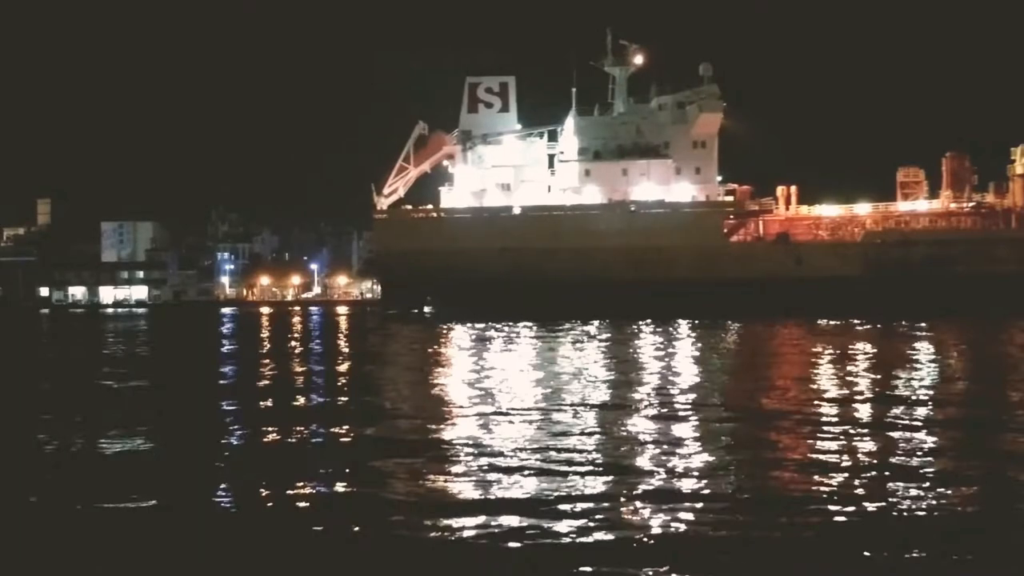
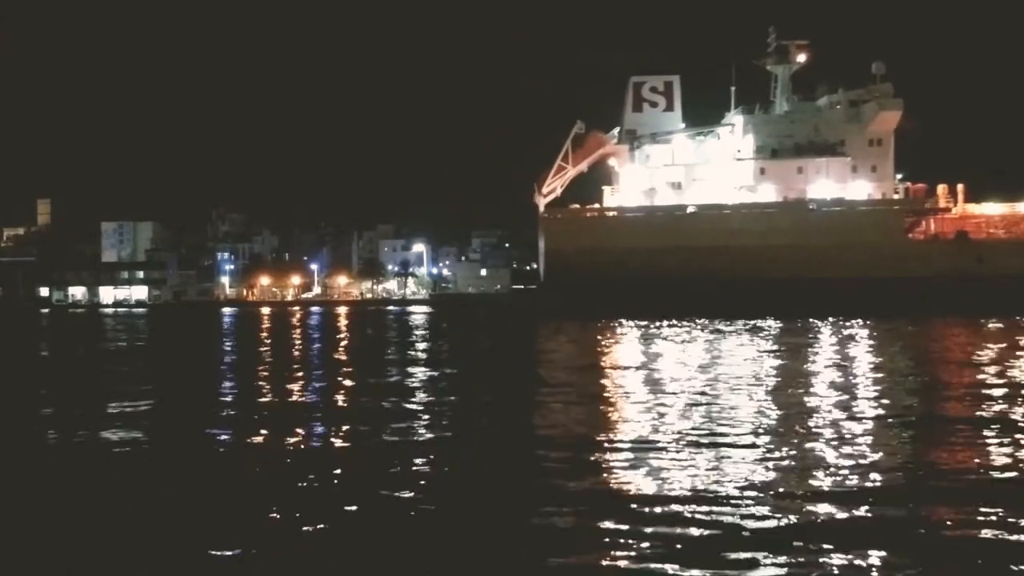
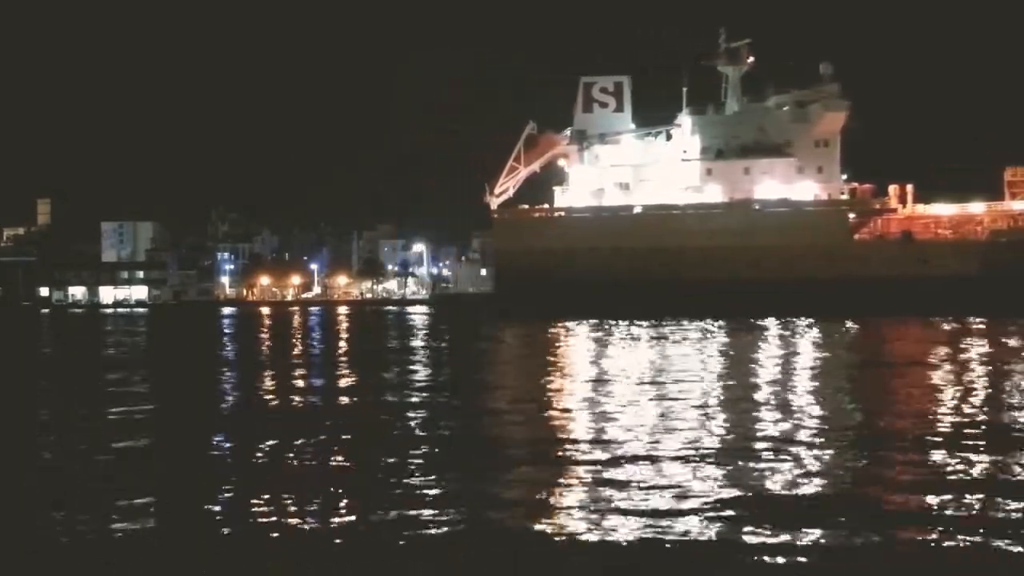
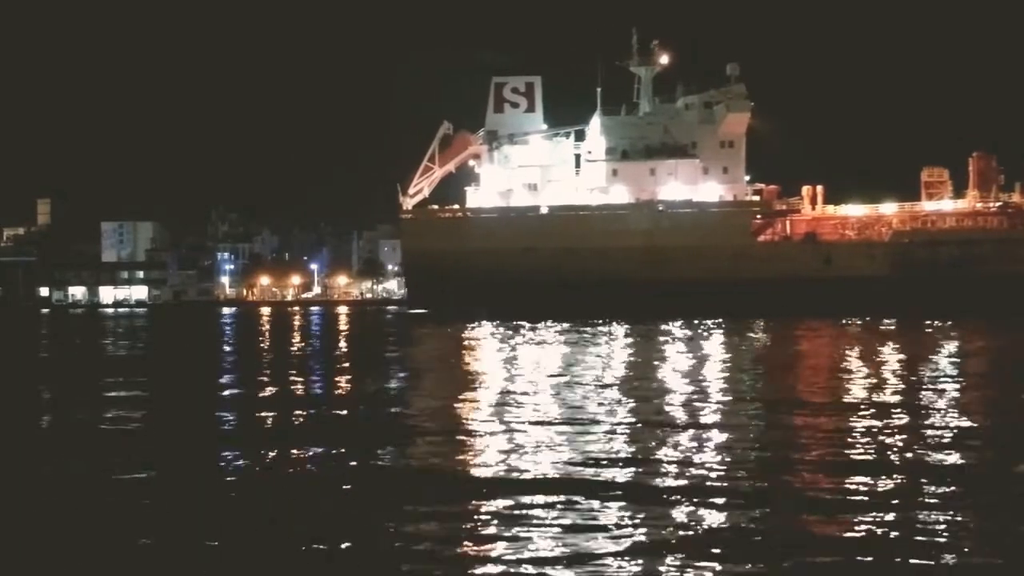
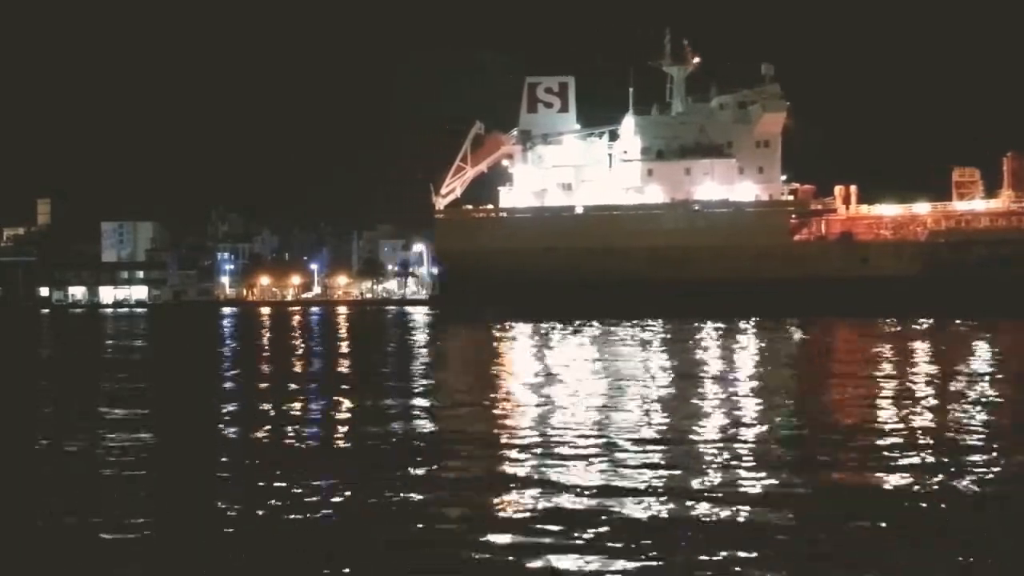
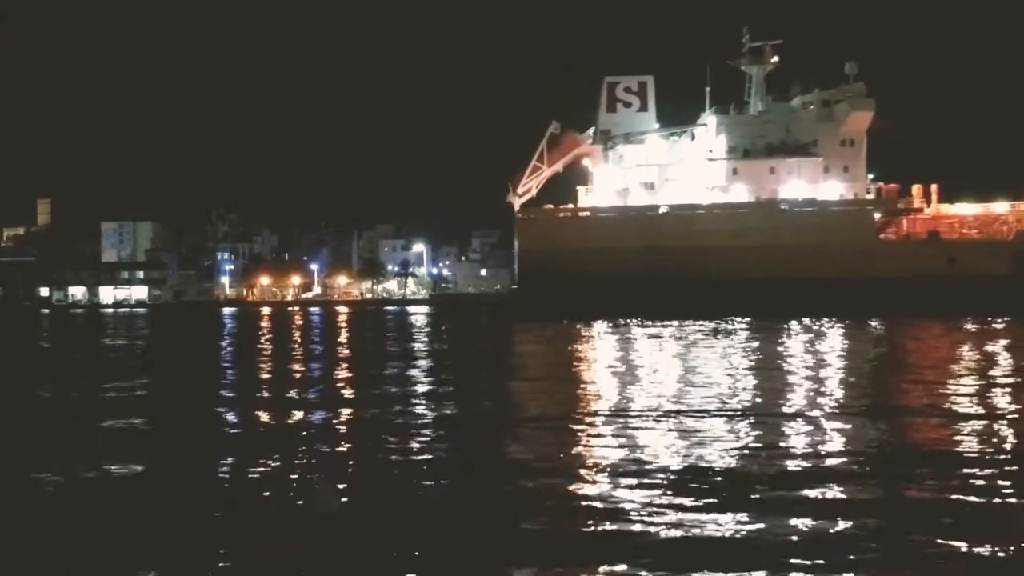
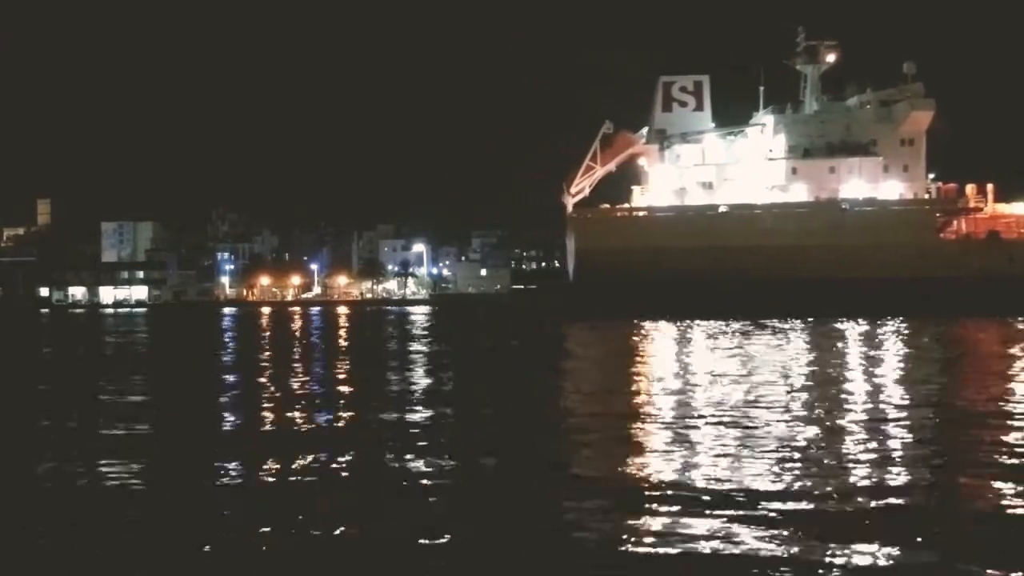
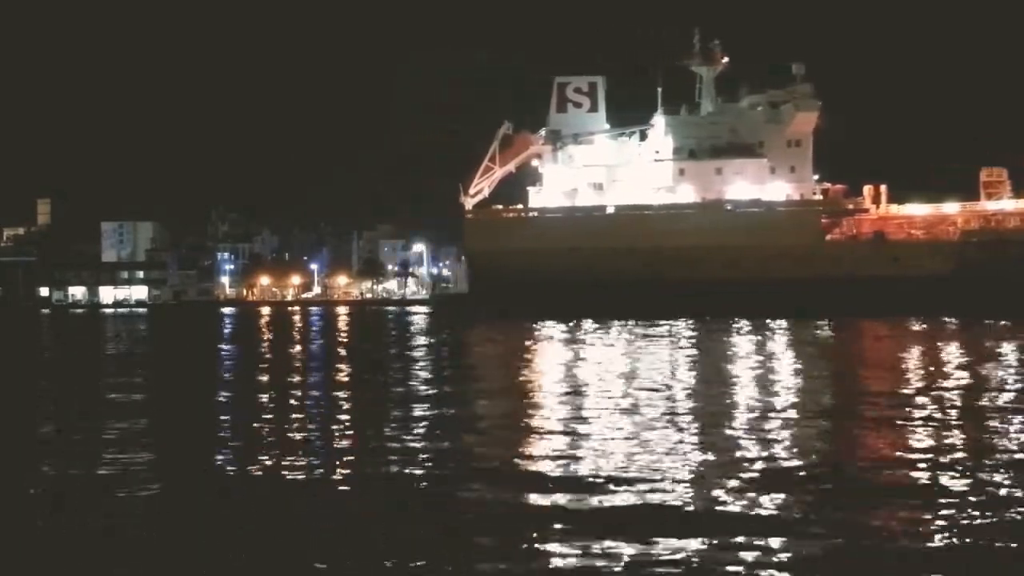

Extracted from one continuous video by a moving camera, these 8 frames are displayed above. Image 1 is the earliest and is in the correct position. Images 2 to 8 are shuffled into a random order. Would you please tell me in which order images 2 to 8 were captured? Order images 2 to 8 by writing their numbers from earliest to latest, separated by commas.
4, 5, 8, 3, 6, 2, 7
